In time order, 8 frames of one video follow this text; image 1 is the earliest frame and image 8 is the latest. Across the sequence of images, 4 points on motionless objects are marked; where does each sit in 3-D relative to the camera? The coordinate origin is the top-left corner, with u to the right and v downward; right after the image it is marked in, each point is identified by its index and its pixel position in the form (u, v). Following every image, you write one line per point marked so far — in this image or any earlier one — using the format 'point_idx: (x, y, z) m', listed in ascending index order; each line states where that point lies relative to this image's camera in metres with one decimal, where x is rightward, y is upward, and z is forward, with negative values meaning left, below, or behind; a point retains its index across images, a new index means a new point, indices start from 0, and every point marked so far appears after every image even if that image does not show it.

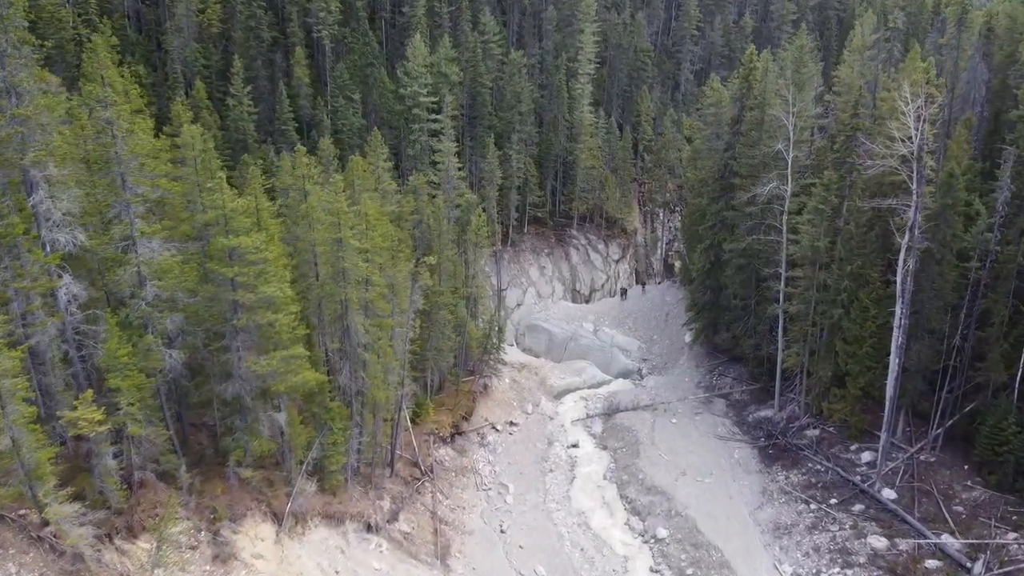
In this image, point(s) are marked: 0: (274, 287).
0: (-5.7, 0.0, +19.3) m
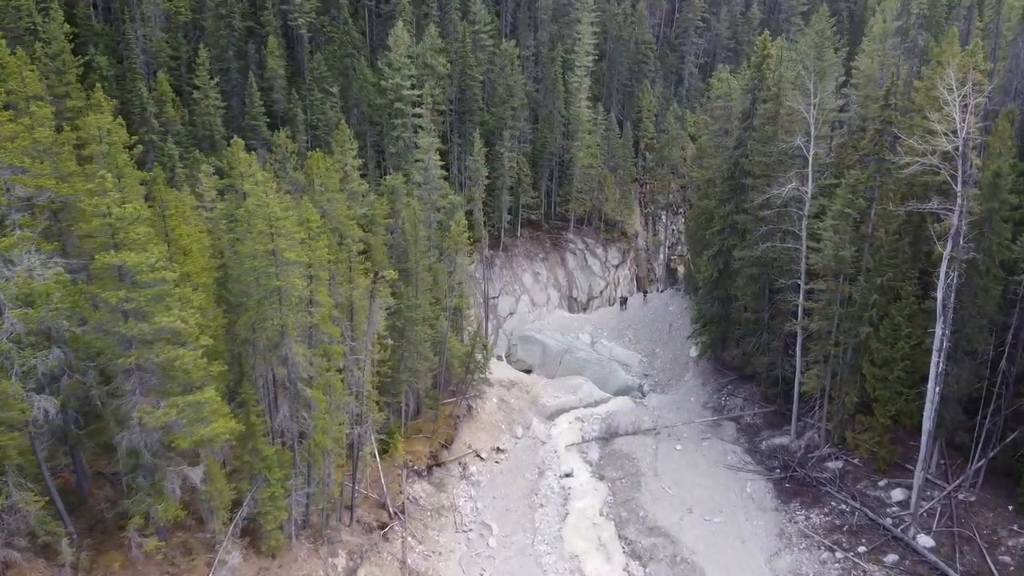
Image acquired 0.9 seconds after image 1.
0: (-6.4, -0.6, +15.3) m
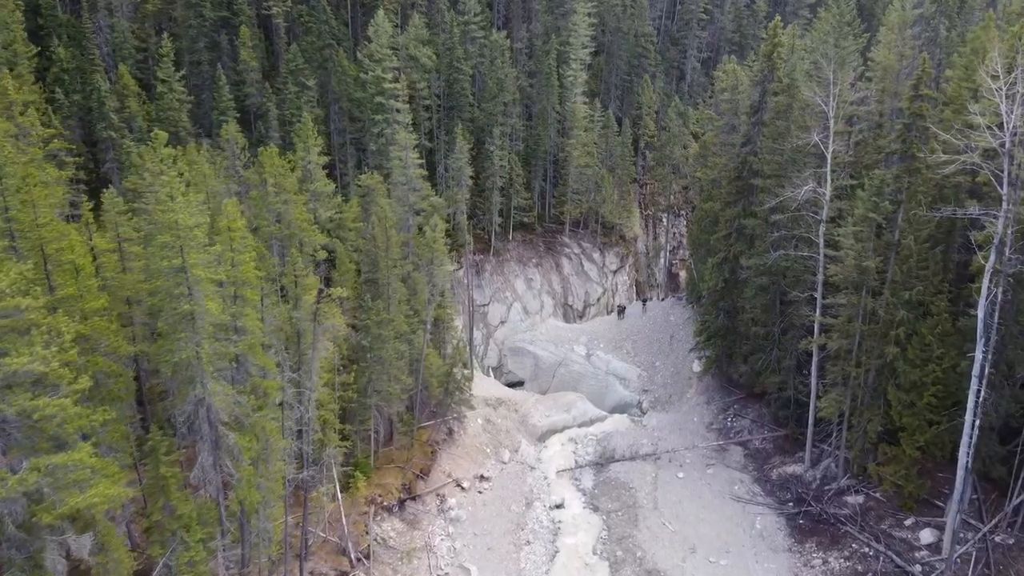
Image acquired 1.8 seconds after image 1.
0: (-7.0, -1.0, +12.0) m
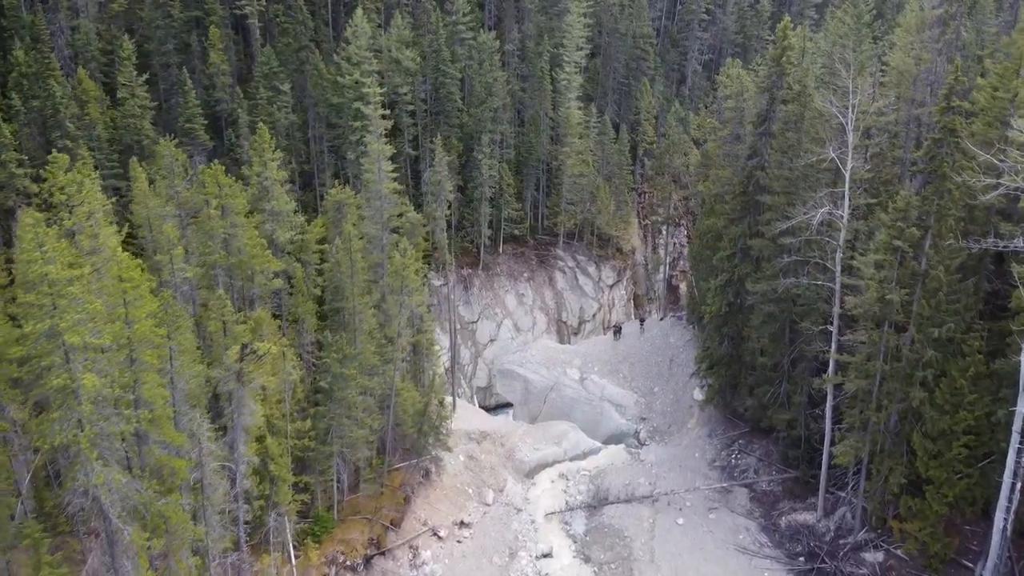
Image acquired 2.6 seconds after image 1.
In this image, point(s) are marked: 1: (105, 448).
0: (-7.6, -2.0, +9.1) m
1: (-6.4, -2.5, +12.5) m
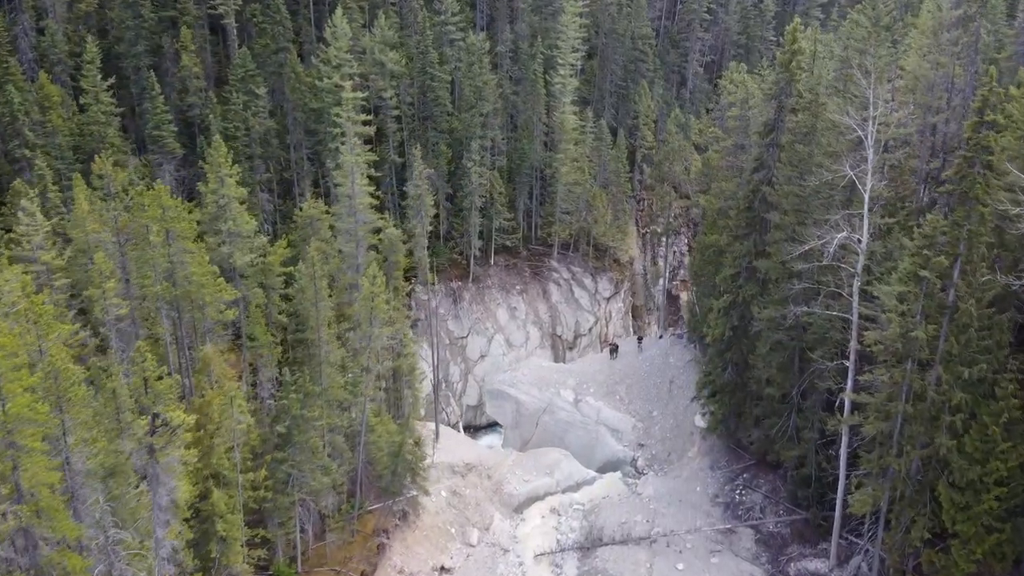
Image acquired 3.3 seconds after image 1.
0: (-8.2, -2.9, +6.7) m
1: (-6.9, -3.4, +10.1) m
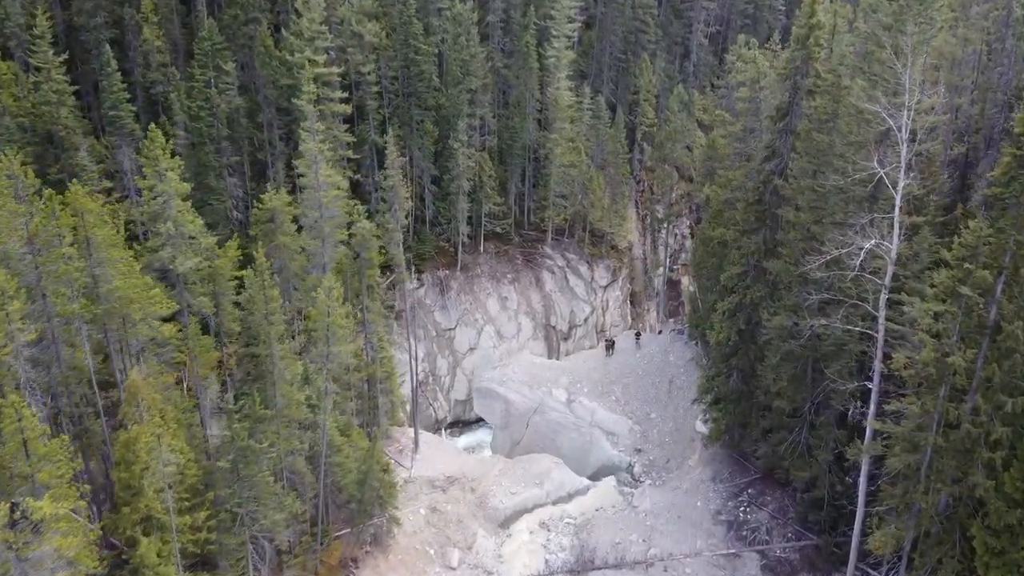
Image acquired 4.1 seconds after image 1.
0: (-8.7, -3.8, +4.1) m
1: (-7.4, -4.1, +7.6) m
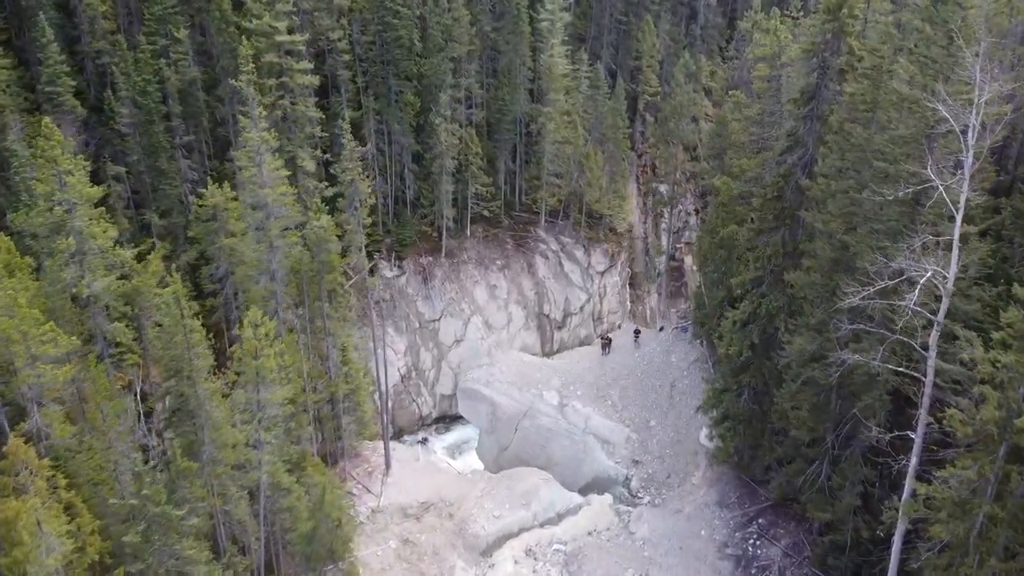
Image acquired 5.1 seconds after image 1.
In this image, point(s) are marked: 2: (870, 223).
0: (-9.4, -5.2, +0.9) m
1: (-8.1, -5.4, +4.4) m
2: (+8.2, +1.5, +18.7) m
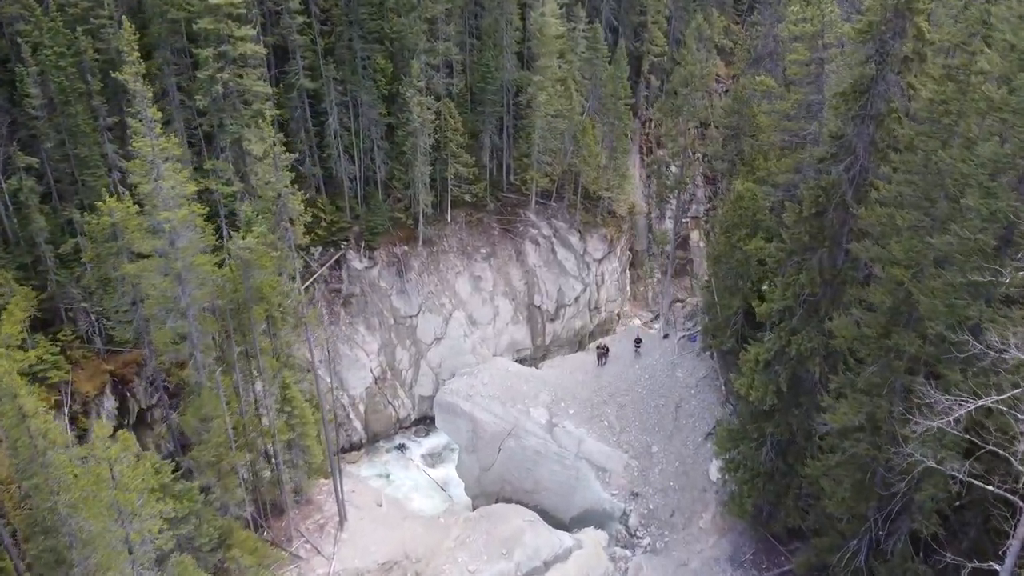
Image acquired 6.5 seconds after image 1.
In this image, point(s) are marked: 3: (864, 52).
0: (-10.1, -7.7, -3.0) m
1: (-8.8, -7.6, +0.4) m
2: (+7.5, +0.3, +14.2) m
3: (+6.8, +4.4, +15.5) m
